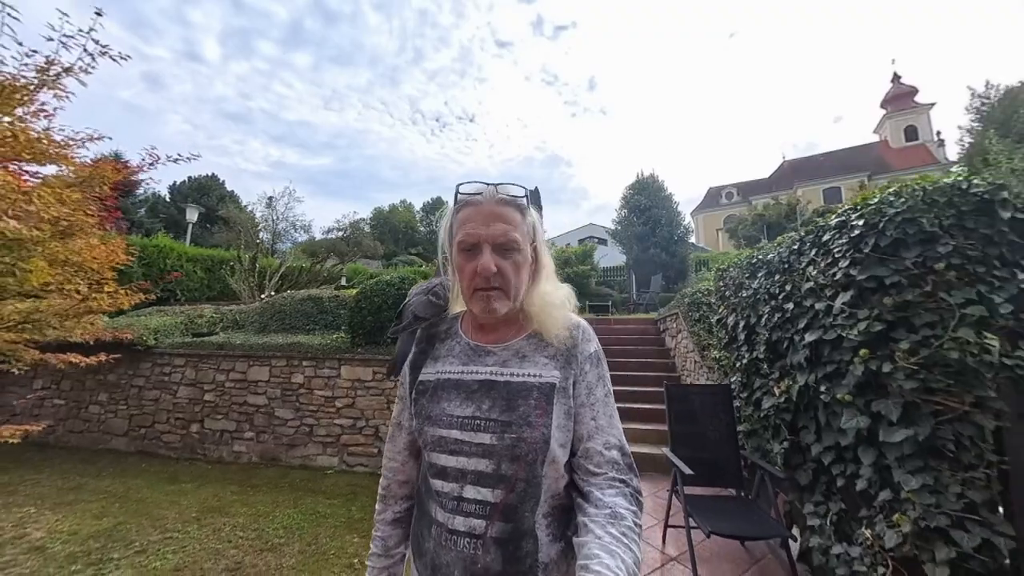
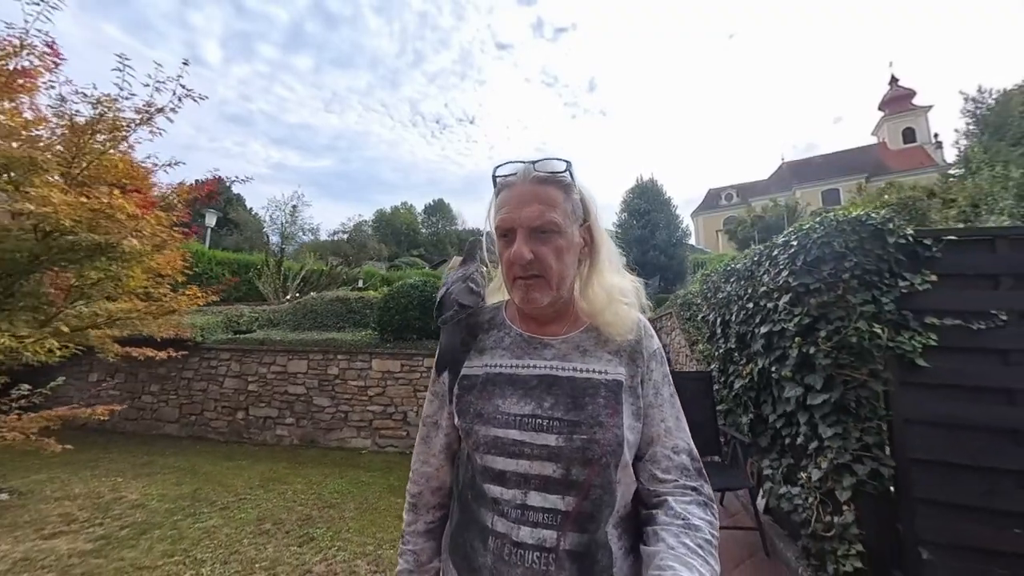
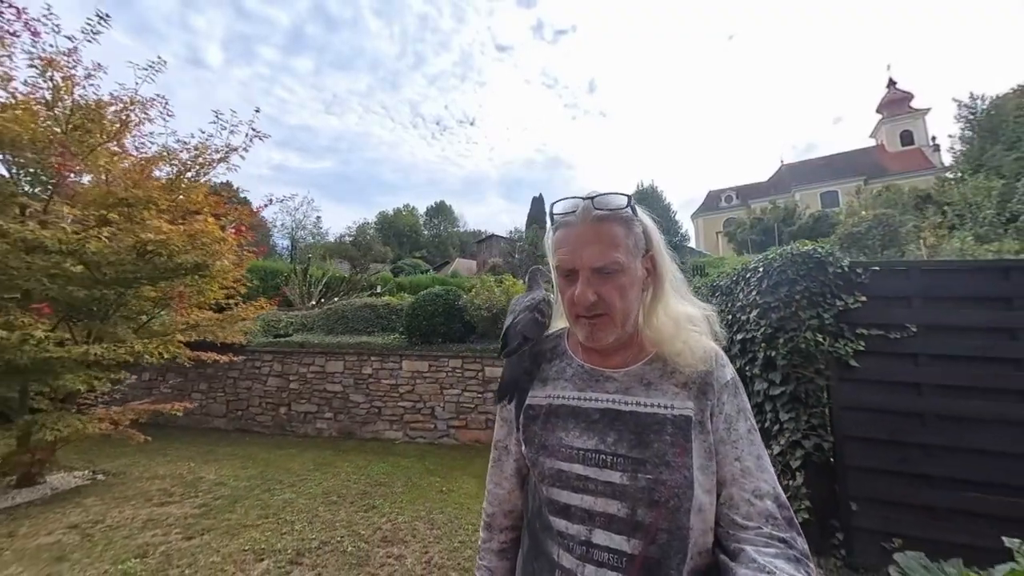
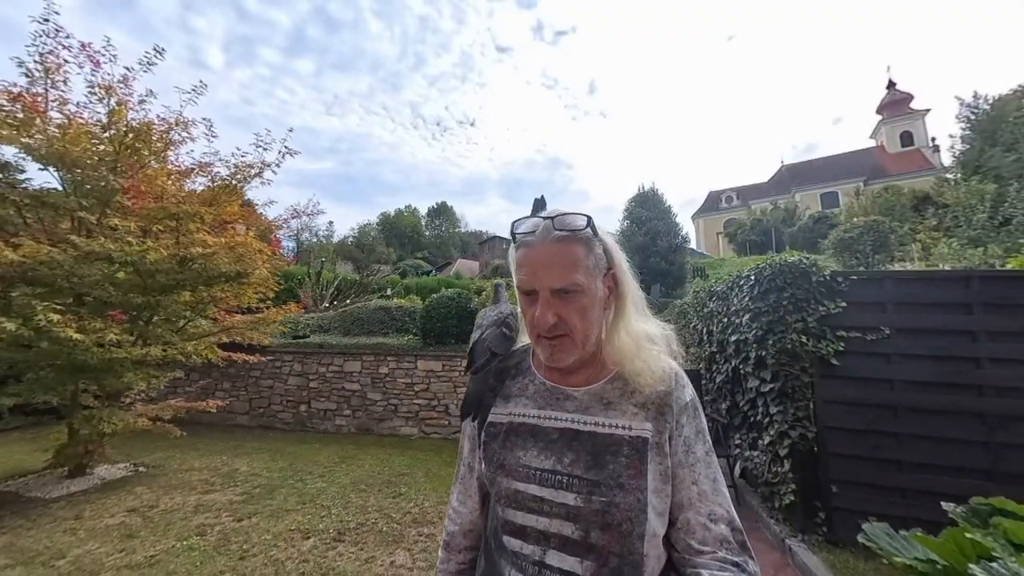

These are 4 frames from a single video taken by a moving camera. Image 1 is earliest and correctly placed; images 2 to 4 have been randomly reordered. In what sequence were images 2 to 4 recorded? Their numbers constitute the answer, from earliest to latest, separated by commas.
2, 3, 4
